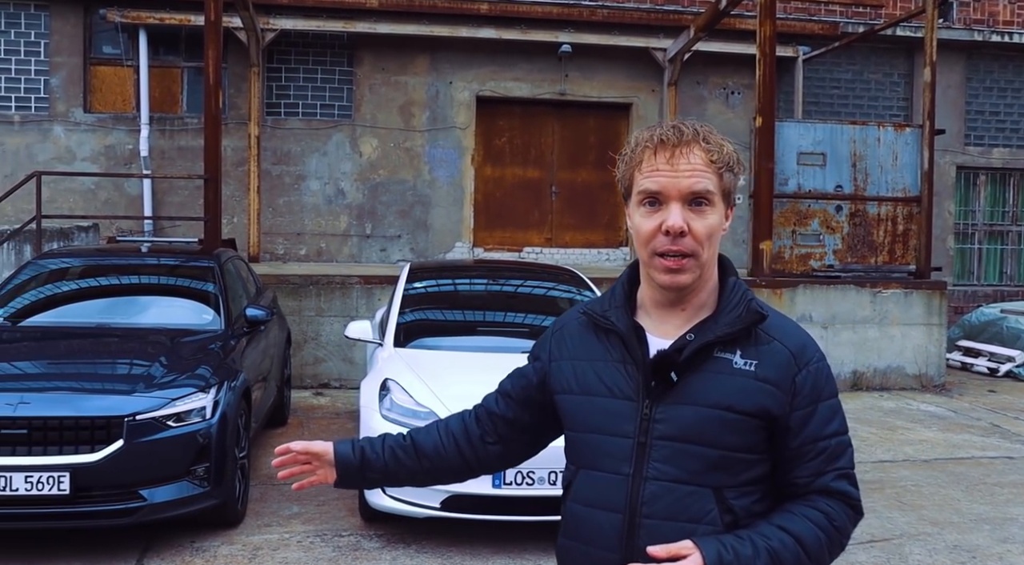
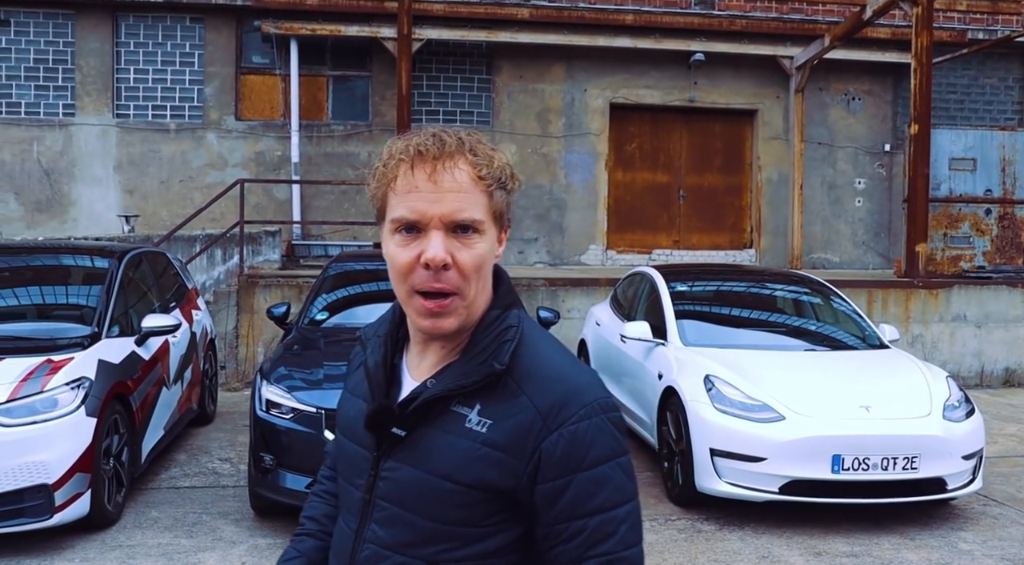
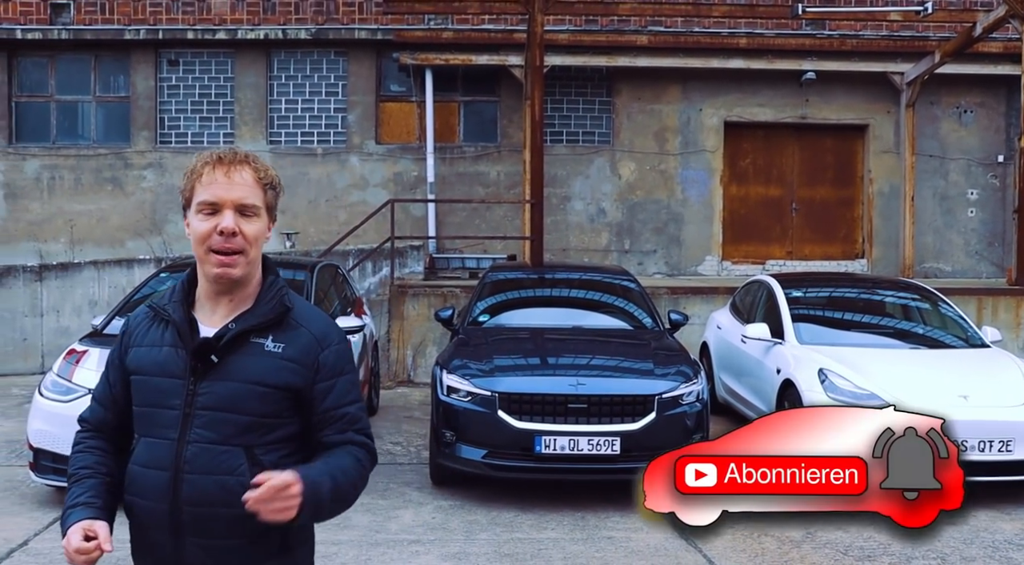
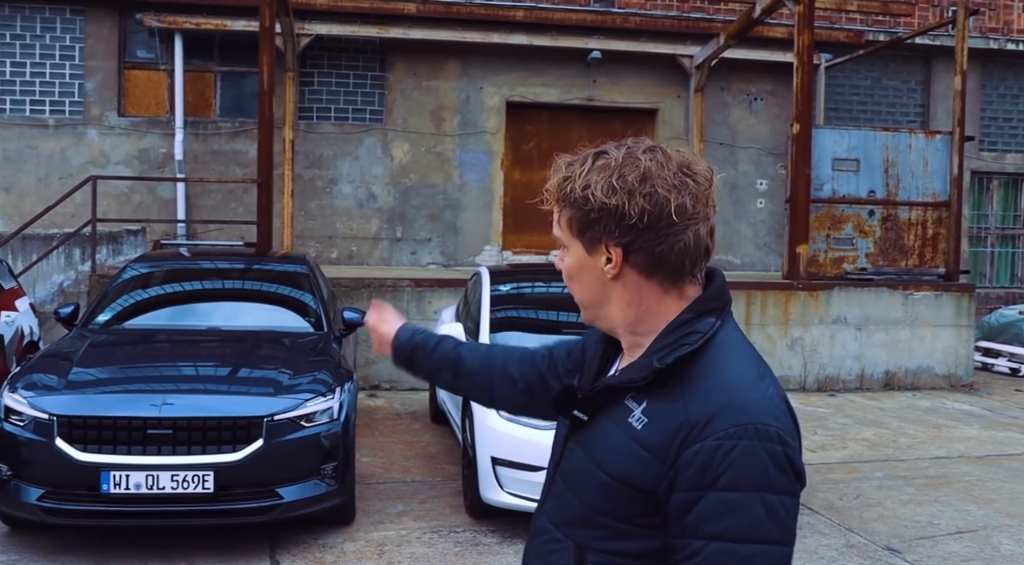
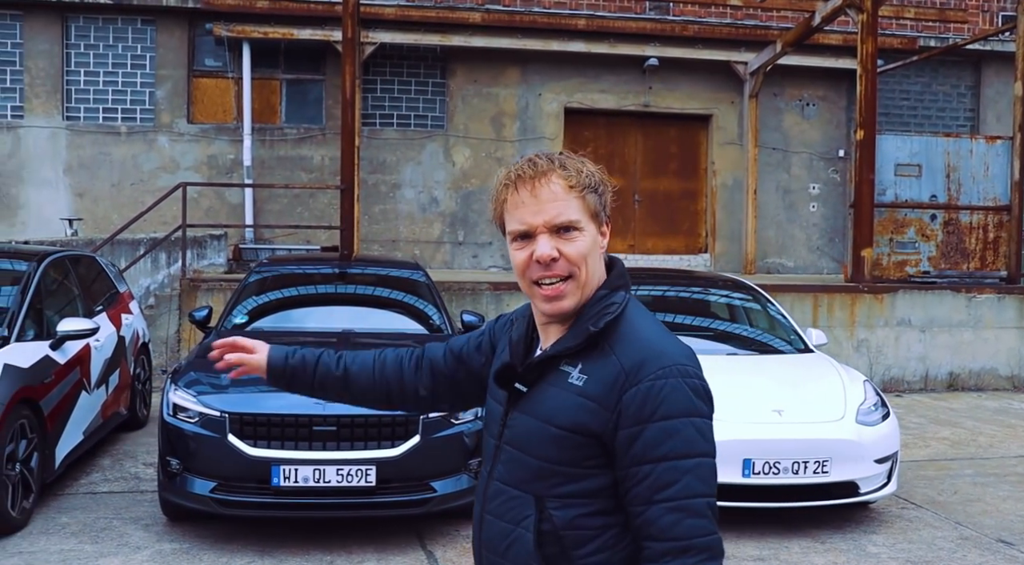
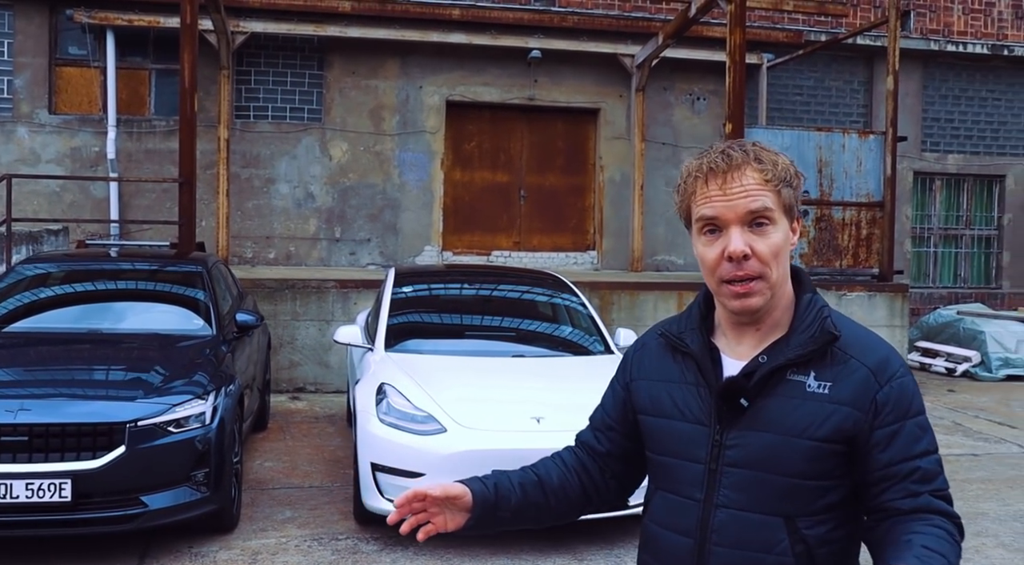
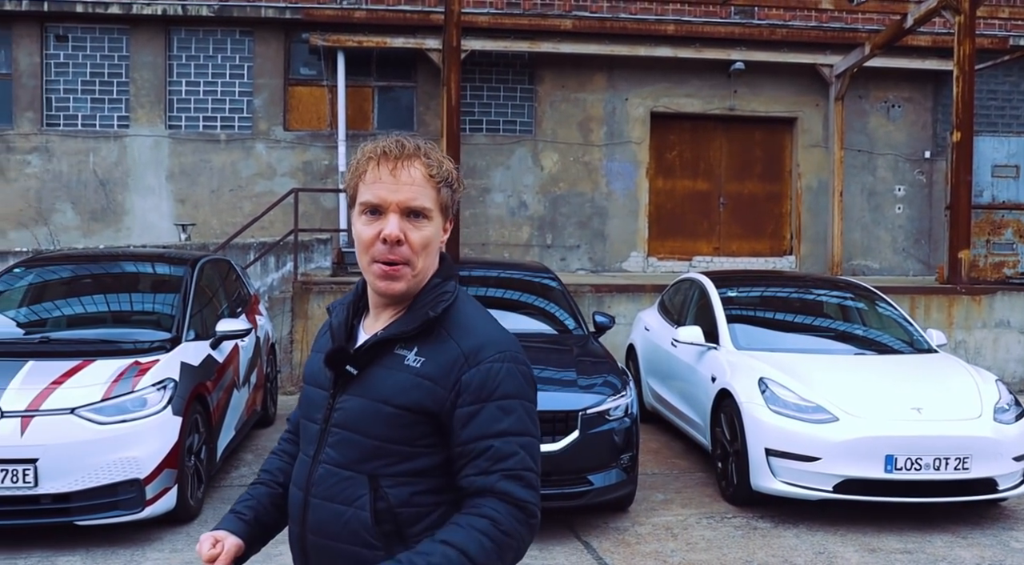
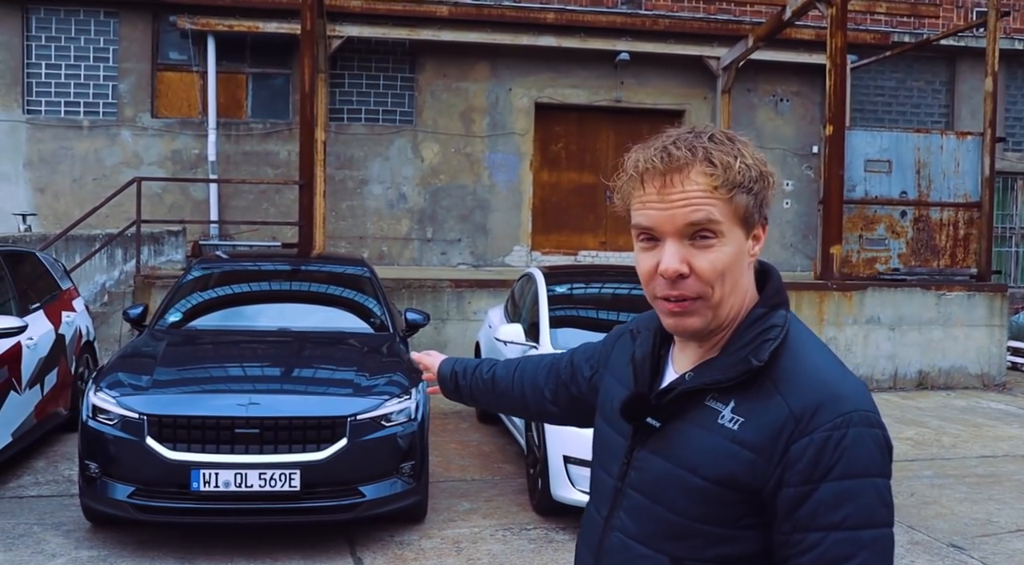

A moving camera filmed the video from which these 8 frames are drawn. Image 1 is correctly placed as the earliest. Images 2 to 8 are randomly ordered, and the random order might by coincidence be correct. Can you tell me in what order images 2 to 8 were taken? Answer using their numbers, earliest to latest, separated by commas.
6, 4, 8, 5, 2, 7, 3
